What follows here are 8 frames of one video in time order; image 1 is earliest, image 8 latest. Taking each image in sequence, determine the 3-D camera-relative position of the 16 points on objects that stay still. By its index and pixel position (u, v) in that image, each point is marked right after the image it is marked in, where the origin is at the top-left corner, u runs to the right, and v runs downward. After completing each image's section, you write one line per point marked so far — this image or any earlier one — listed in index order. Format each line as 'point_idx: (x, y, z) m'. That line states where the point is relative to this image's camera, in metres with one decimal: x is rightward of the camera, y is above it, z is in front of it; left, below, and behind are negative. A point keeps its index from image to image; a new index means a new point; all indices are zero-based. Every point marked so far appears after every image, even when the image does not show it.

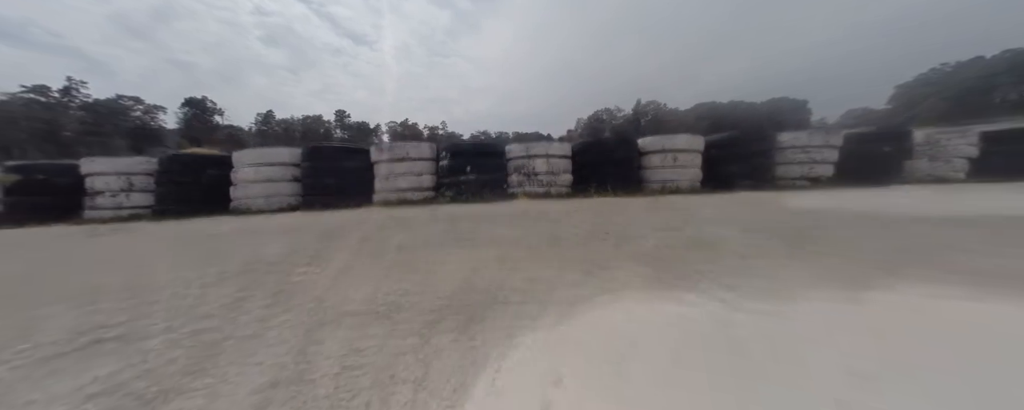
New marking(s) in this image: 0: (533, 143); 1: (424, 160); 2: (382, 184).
0: (+0.2, +0.6, +2.5) m
1: (-0.9, +0.4, +2.6) m
2: (-1.2, +0.2, +2.5) m
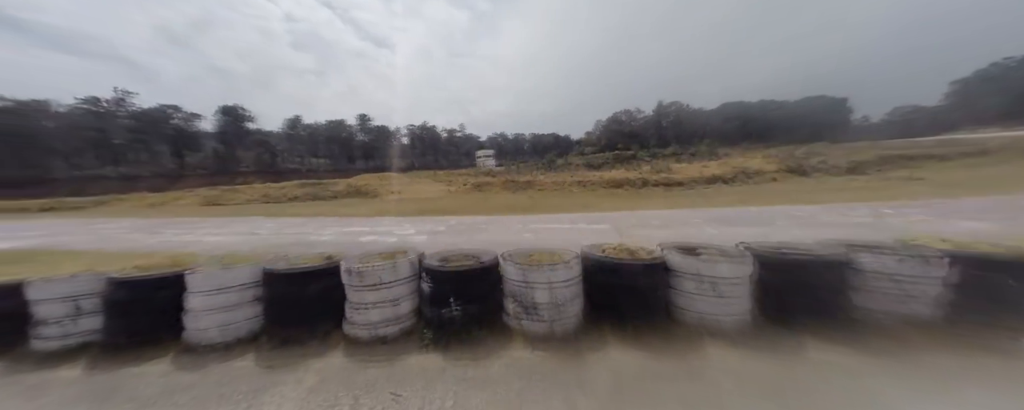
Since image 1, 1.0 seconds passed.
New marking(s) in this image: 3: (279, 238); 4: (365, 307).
0: (+0.1, -0.5, +2.0) m
1: (-0.9, -0.6, +2.2) m
2: (-1.3, -0.9, +2.1) m
3: (-6.7, -1.1, +7.6) m
4: (-1.1, -0.8, +2.1) m
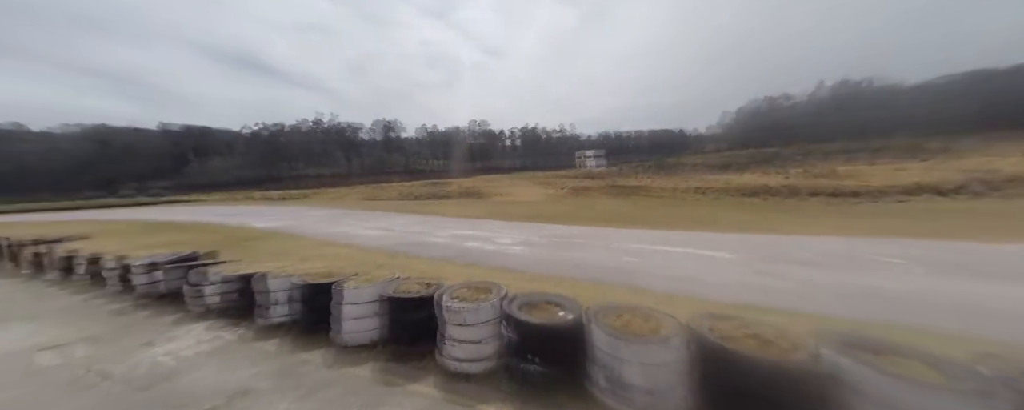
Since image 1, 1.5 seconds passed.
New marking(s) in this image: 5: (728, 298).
0: (+0.7, -0.9, +1.7) m
1: (-0.2, -1.0, +2.2) m
2: (-0.6, -1.2, +2.3) m
3: (-3.7, -1.2, +9.4) m
4: (-0.5, -1.1, +2.2) m
5: (+3.1, -1.3, +3.9) m
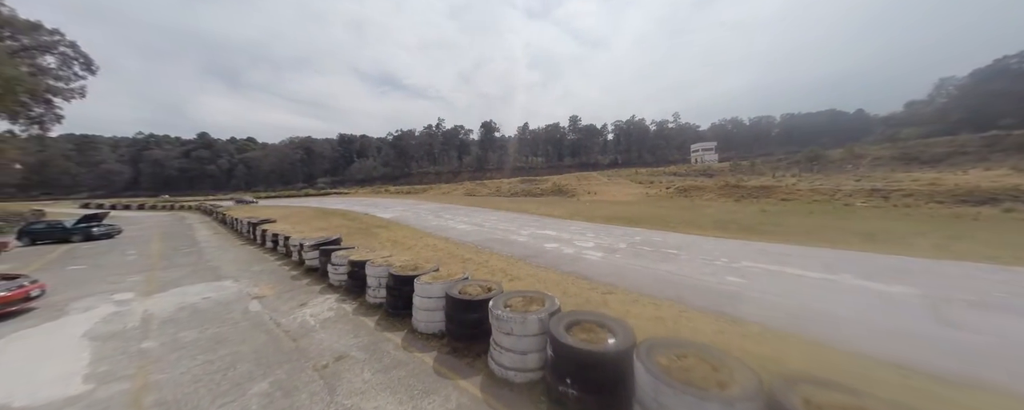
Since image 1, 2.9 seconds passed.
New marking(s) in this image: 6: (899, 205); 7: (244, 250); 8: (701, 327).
0: (+0.9, -1.0, +1.4) m
1: (+0.2, -1.1, +2.2) m
2: (-0.2, -1.3, +2.4) m
3: (-0.8, -1.1, +10.1) m
4: (-0.1, -1.2, +2.3) m
5: (+3.9, -1.5, +2.7) m
6: (+18.8, 0.0, +13.0) m
7: (-7.9, -1.4, +8.0) m
8: (+2.4, -1.5, +3.3) m
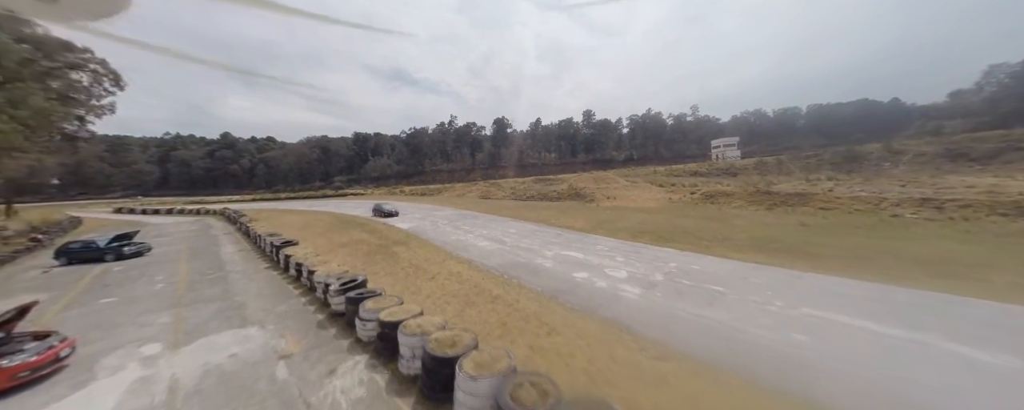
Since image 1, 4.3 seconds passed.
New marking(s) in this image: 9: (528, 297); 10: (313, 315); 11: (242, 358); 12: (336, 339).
0: (+1.4, -1.9, +1.0) m
1: (+0.7, -2.0, +1.8) m
2: (+0.4, -2.2, +2.0) m
3: (0.0, -1.9, +9.8) m
4: (+0.4, -2.1, +1.9) m
5: (+4.4, -2.3, +2.1) m
6: (+19.7, -0.6, +11.8) m
7: (-7.2, -2.2, +7.9) m
8: (+3.0, -2.4, +2.9) m
9: (+0.4, -2.1, +6.3) m
10: (-4.1, -2.2, +5.5) m
11: (-4.3, -2.4, +4.2) m
12: (-3.0, -2.3, +4.6) m
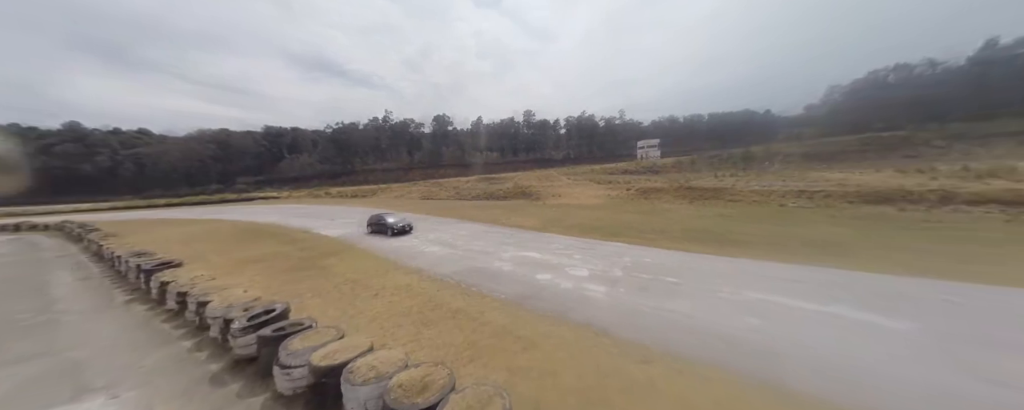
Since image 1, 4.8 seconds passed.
0: (+1.7, -1.9, +0.7) m
1: (+0.8, -2.0, +1.4) m
2: (+0.4, -2.2, +1.5) m
3: (-1.4, -1.9, +9.1) m
4: (+0.6, -2.1, +1.4) m
5: (+4.4, -2.2, +2.4) m
6: (+17.3, -0.1, +15.0) m
7: (-8.1, -2.4, +5.7) m
8: (+2.8, -2.3, +2.9) m
9: (-0.4, -2.1, +5.7) m
10: (-4.6, -2.4, +4.0) m
11: (-4.5, -2.5, +2.7) m
12: (-3.4, -2.4, +3.4) m
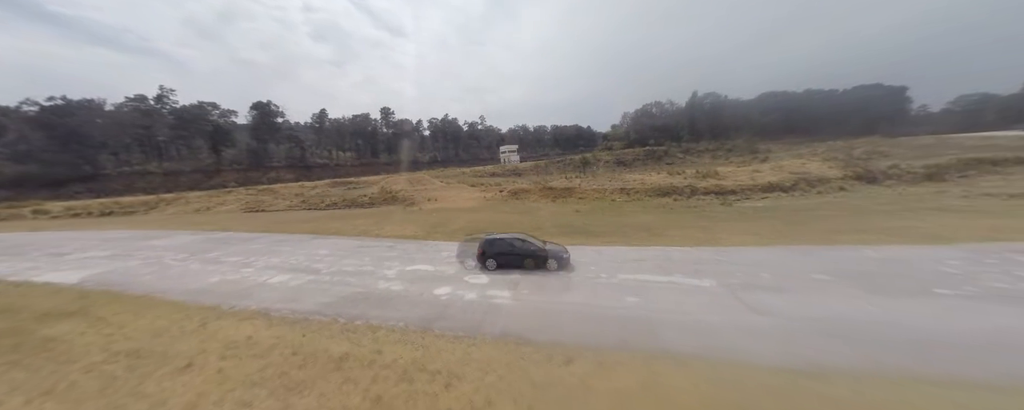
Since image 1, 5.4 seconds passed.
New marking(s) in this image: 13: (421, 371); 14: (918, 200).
0: (+2.0, -1.9, +1.1) m
1: (+0.9, -2.0, +1.3) m
2: (+0.5, -2.3, +1.3) m
3: (-4.5, -2.2, +7.2) m
4: (+0.7, -2.2, +1.3) m
5: (+3.7, -2.2, +3.9) m
6: (+9.5, +0.4, +21.0) m
7: (-9.0, -3.0, +1.2) m
8: (+2.1, -2.3, +3.6) m
9: (-2.1, -2.4, +4.7) m
10: (-5.1, -2.8, +1.3) m
11: (-4.4, -2.9, +0.2) m
12: (-3.7, -2.7, +1.2) m
13: (-1.3, -2.4, +3.9) m
14: (+27.8, +0.4, +18.4) m
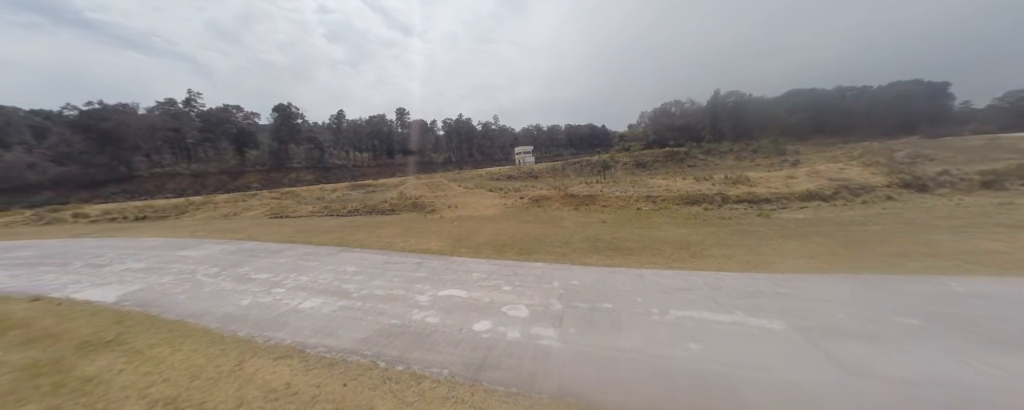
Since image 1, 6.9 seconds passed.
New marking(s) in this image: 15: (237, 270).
0: (+2.8, -2.7, +0.6) m
1: (+1.8, -2.8, +0.8) m
2: (+1.4, -3.0, +0.8) m
3: (-3.5, -2.9, +6.9) m
4: (+1.5, -2.9, +0.8) m
5: (+4.6, -2.9, +3.3) m
6: (+11.1, -0.3, +20.1) m
7: (-8.1, -3.6, +1.1) m
8: (+3.0, -3.1, +3.0) m
9: (-1.1, -3.1, +4.3) m
10: (-4.2, -3.5, +1.0) m
11: (-3.6, -3.6, -0.1) m
12: (-2.9, -3.4, +0.9) m
13: (-0.4, -3.1, +3.4) m
14: (+29.3, -0.5, +16.7) m
15: (-10.7, -2.5, +10.5) m
